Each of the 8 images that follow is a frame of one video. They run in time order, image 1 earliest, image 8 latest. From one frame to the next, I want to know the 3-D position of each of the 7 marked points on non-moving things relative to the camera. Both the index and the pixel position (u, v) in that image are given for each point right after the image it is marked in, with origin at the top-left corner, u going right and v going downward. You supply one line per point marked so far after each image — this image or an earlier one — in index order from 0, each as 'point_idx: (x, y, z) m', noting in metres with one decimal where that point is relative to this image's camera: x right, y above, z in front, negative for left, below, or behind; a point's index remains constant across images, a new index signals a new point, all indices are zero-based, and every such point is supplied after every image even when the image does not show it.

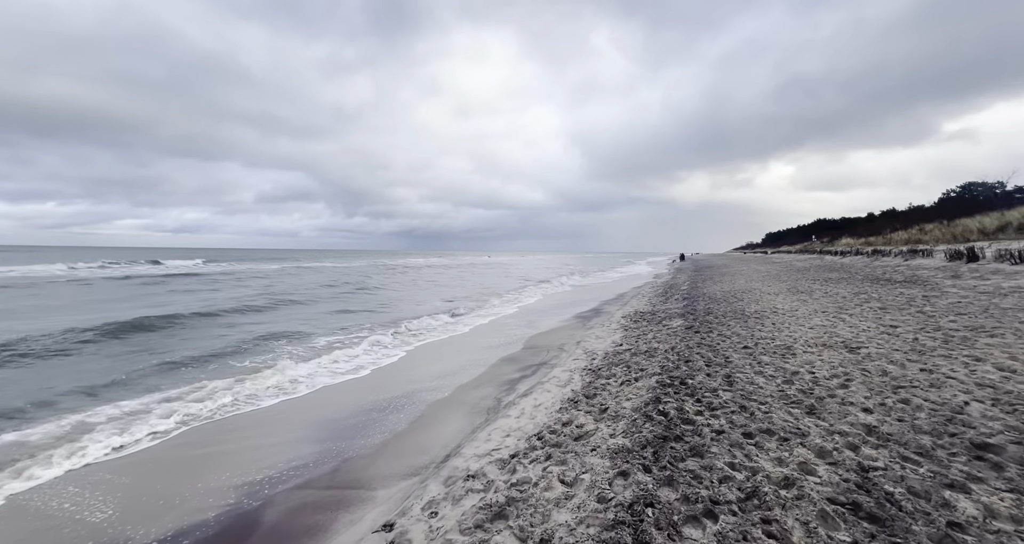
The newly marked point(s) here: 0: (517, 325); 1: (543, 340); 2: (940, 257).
0: (+0.3, -2.1, +15.0) m
1: (+1.0, -2.1, +11.5) m
2: (+19.1, +0.6, +17.0) m
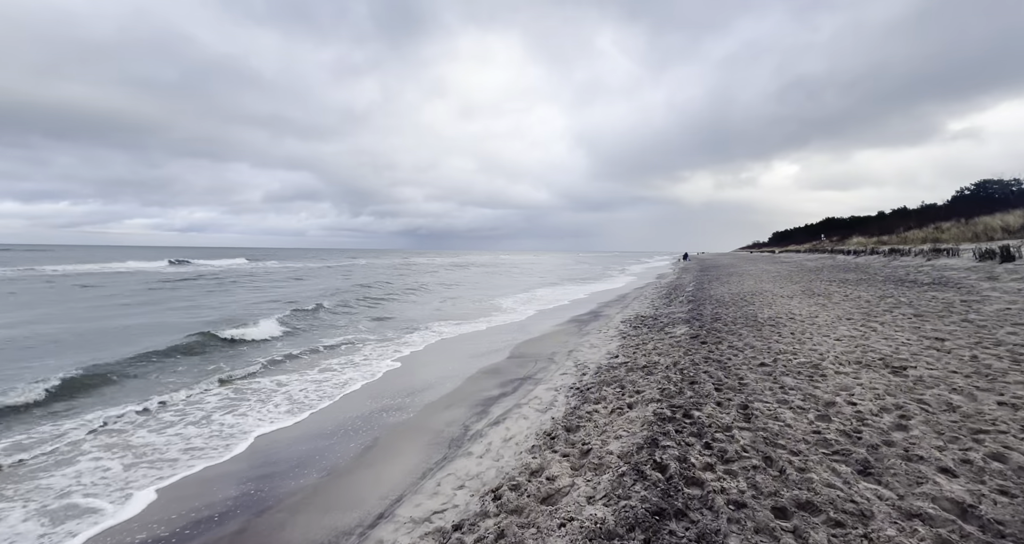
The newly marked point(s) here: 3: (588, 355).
0: (0.0, -2.1, +14.0) m
1: (+0.6, -2.1, +10.5) m
2: (+18.8, +0.6, +15.7) m
3: (+1.7, -1.9, +8.7) m
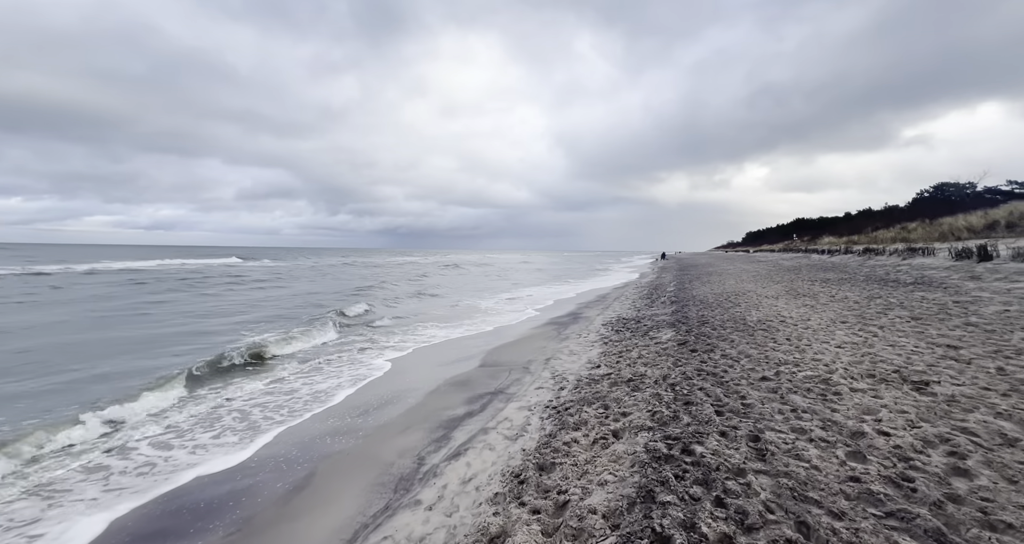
0: (-0.9, -2.1, +13.1) m
1: (-0.1, -2.1, +9.6) m
2: (+17.8, +0.7, +15.7) m
3: (+1.1, -1.9, +7.8) m
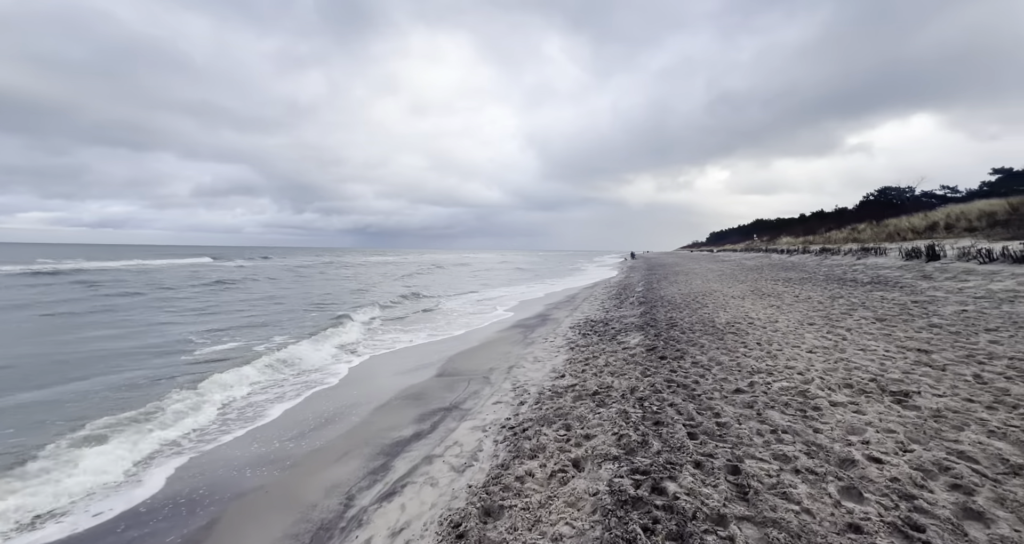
0: (-2.0, -2.1, +12.3) m
1: (-1.0, -2.2, +8.9) m
2: (+16.4, +0.7, +16.3) m
3: (+0.3, -1.9, +7.3) m
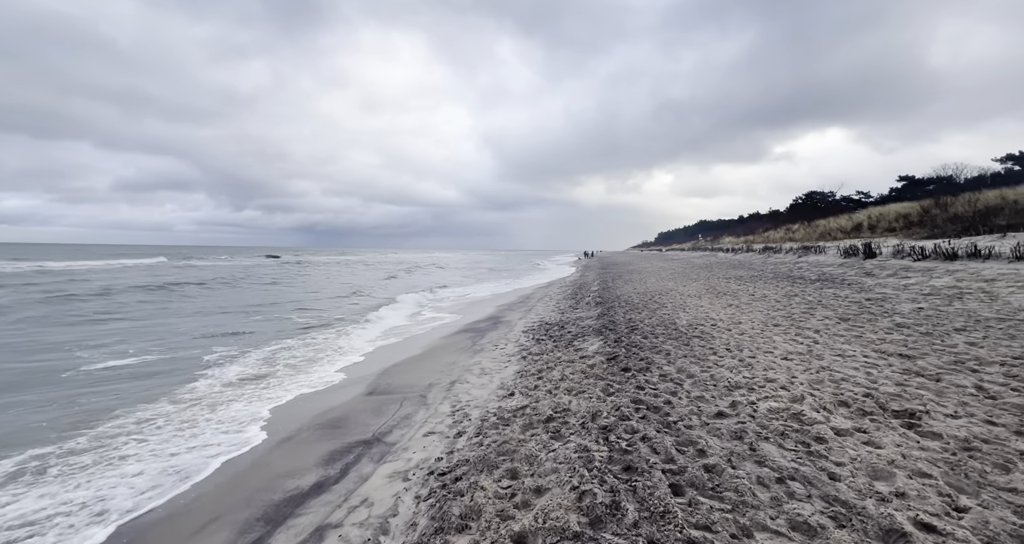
0: (-3.6, -2.1, +10.9) m
1: (-2.1, -2.1, +7.7) m
2: (+14.3, +0.8, +17.0) m
3: (-0.6, -1.9, +6.2) m
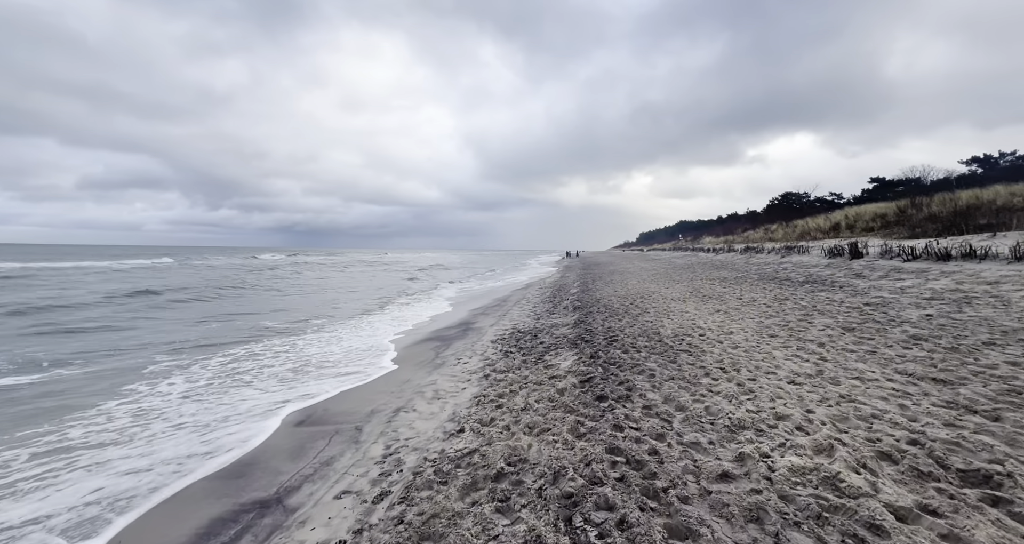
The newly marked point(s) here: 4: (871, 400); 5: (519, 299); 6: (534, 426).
0: (-4.4, -2.2, +9.7) m
1: (-2.8, -2.2, +6.5) m
2: (+13.2, +0.8, +16.5) m
3: (-1.2, -2.0, +5.0) m
4: (+3.4, -1.2, +3.7) m
5: (+0.3, -1.3, +18.5) m
6: (+0.2, -1.7, +4.1) m
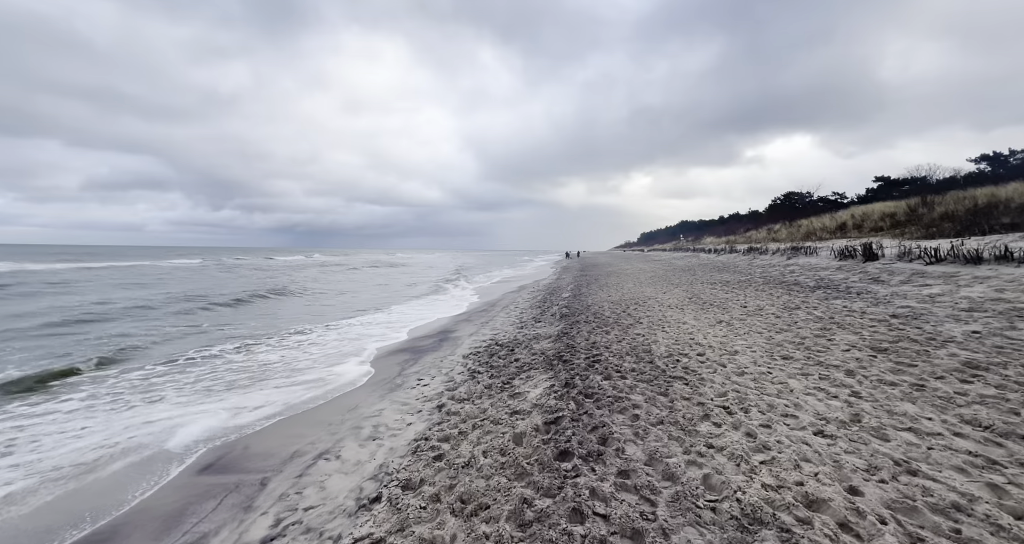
0: (-4.9, -2.3, +8.6) m
1: (-3.4, -2.3, +5.4) m
2: (+12.6, +0.7, +15.4) m
3: (-1.8, -2.1, +3.9) m
4: (+2.9, -1.3, +2.5) m
5: (-0.2, -1.4, +17.4) m
6: (-0.3, -1.8, +3.0) m
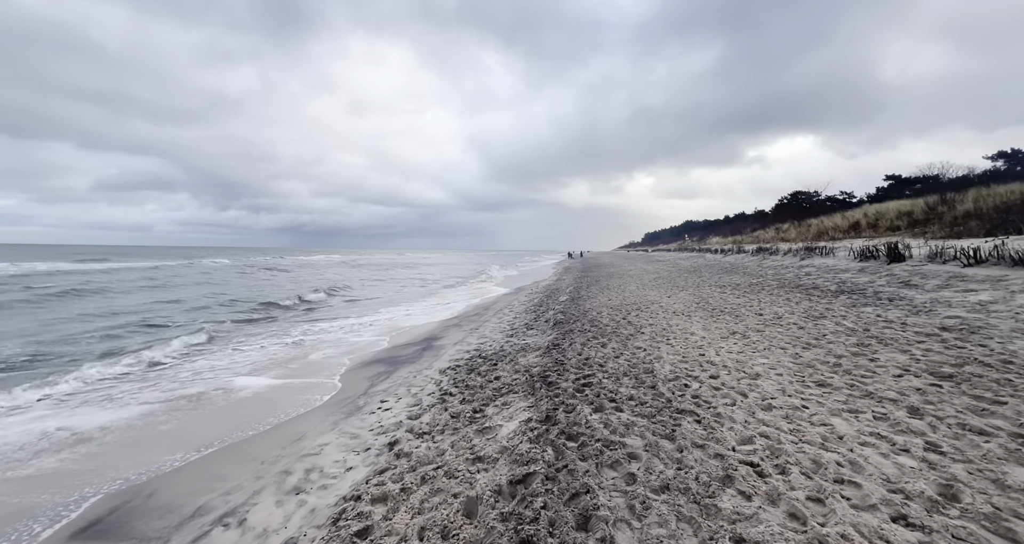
0: (-5.3, -2.4, +7.6) m
1: (-3.7, -2.4, +4.4) m
2: (+12.4, +0.6, +14.2) m
3: (-2.2, -2.2, +2.9) m
4: (+2.5, -1.4, +1.5) m
5: (-0.5, -1.5, +16.4) m
6: (-0.7, -1.8, +1.9) m
